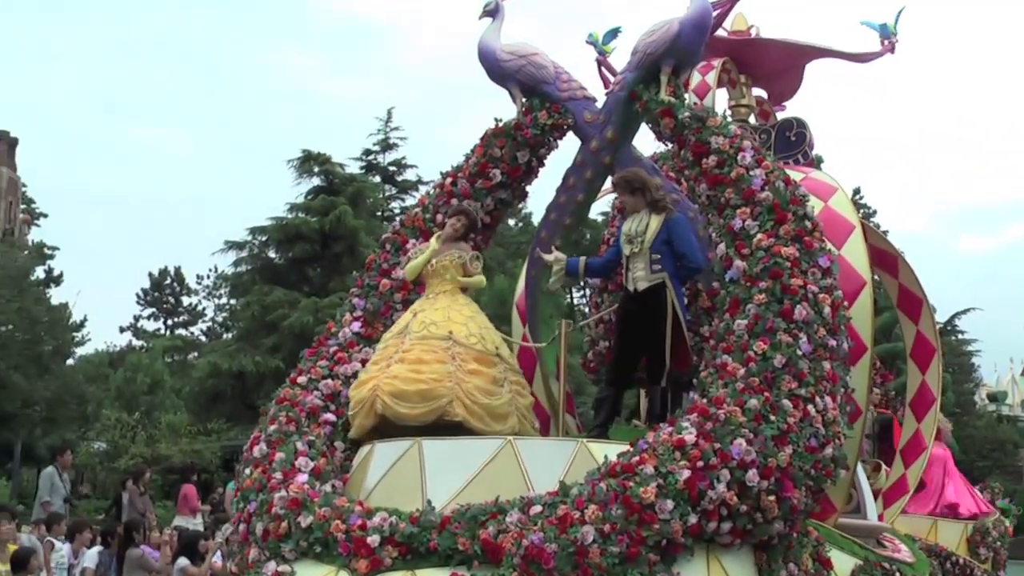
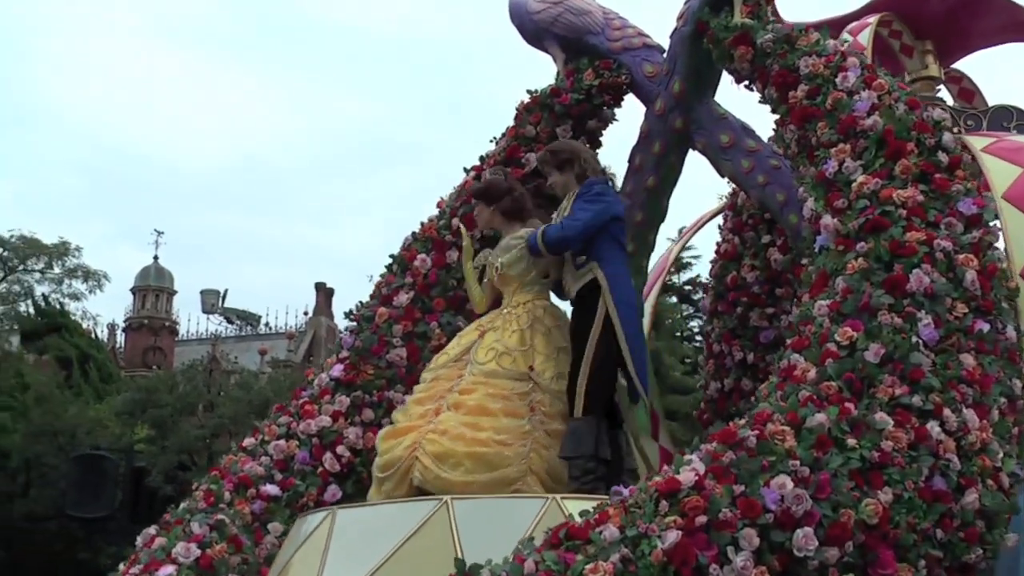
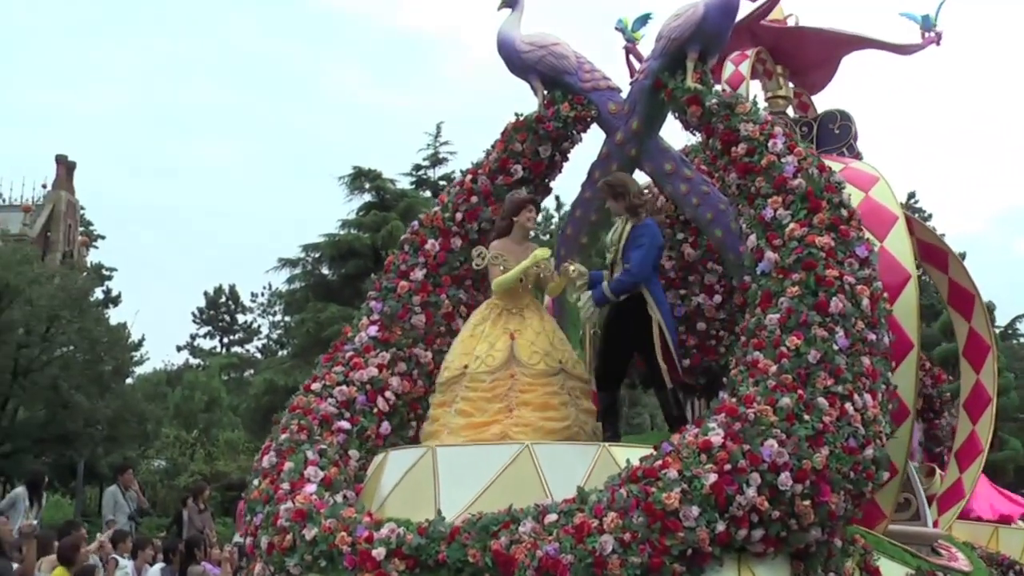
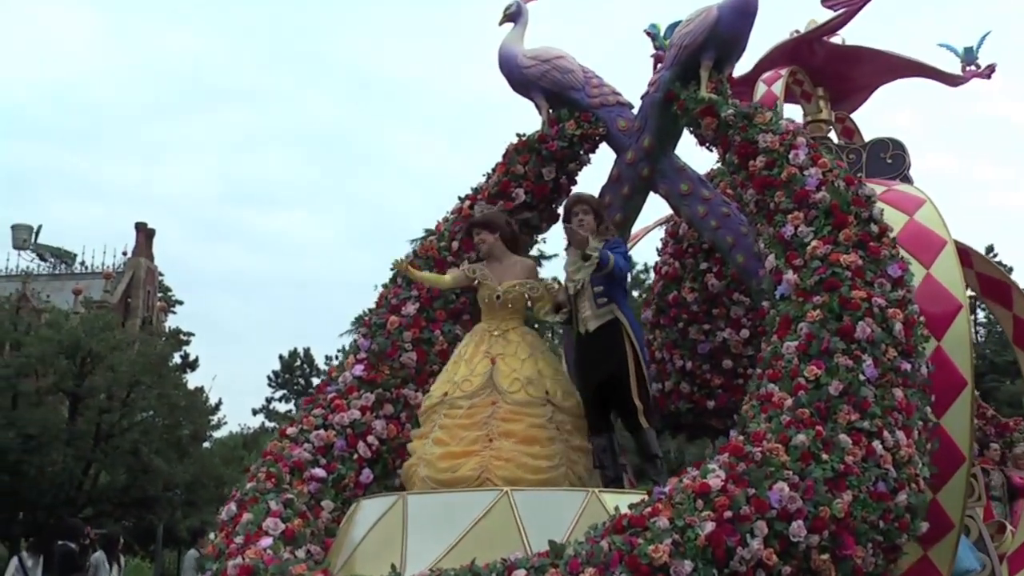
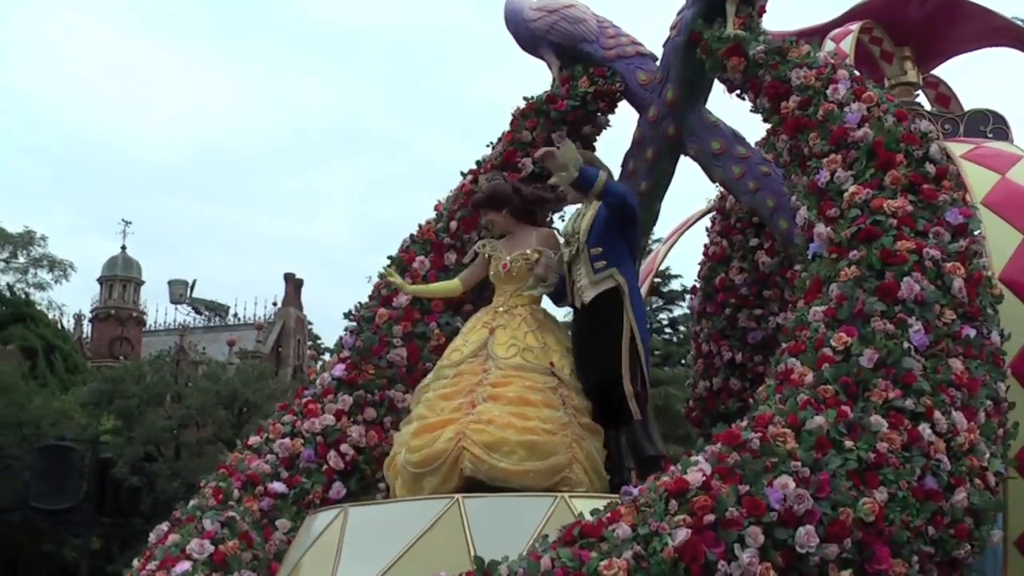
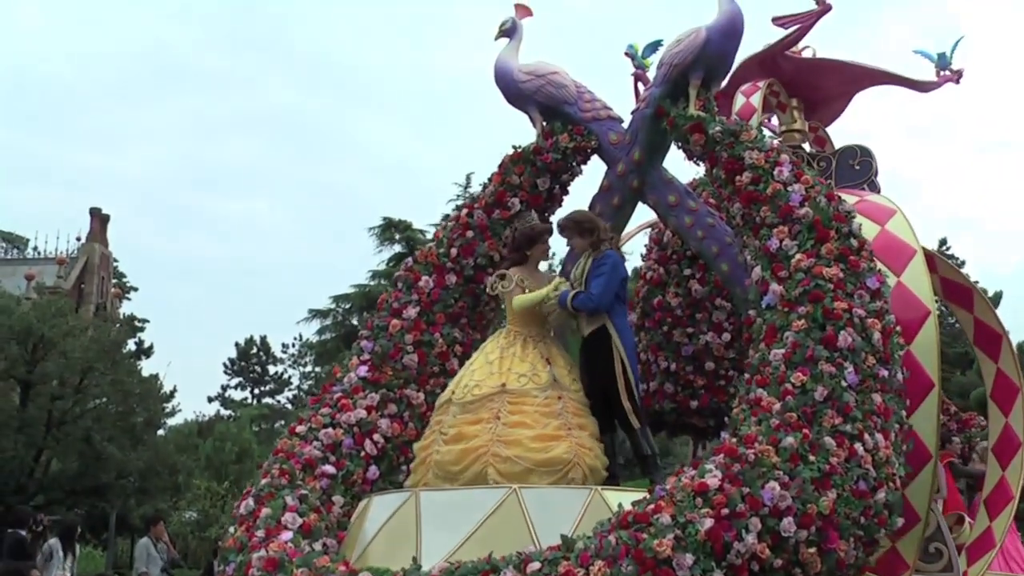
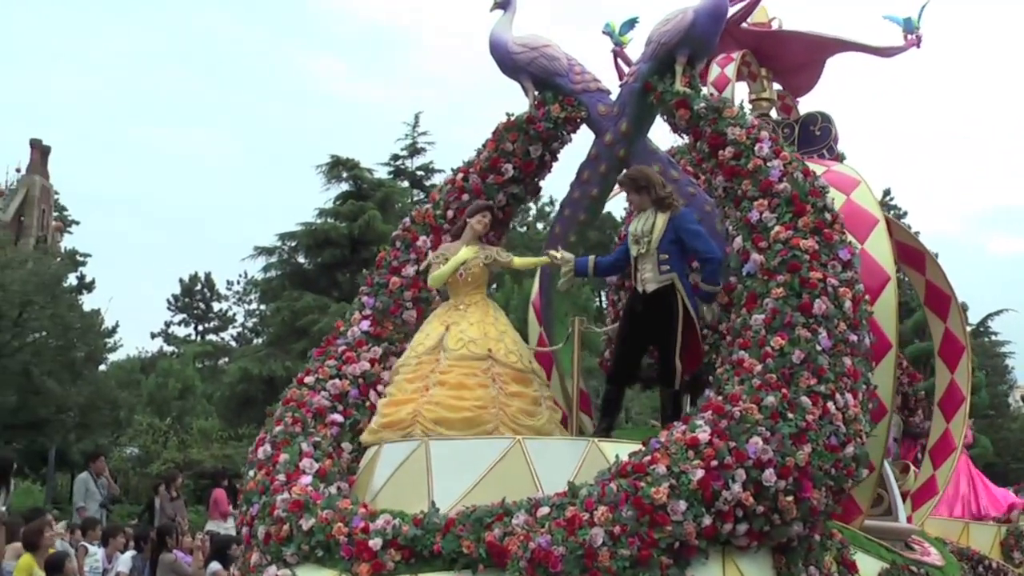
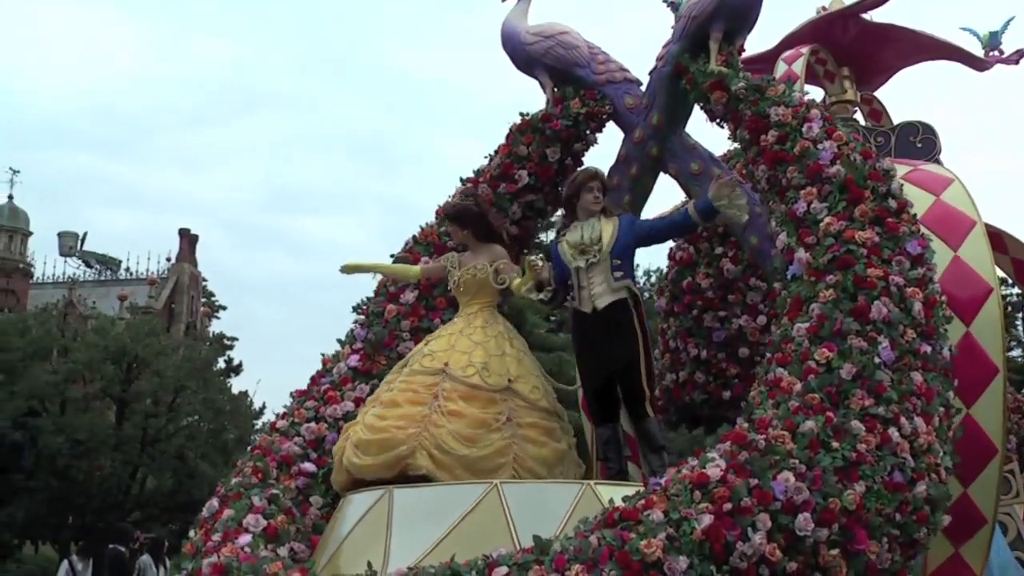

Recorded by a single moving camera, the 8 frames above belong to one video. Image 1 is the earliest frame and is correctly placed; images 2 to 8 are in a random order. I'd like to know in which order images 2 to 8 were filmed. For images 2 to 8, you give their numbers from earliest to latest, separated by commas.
7, 3, 6, 4, 8, 5, 2
